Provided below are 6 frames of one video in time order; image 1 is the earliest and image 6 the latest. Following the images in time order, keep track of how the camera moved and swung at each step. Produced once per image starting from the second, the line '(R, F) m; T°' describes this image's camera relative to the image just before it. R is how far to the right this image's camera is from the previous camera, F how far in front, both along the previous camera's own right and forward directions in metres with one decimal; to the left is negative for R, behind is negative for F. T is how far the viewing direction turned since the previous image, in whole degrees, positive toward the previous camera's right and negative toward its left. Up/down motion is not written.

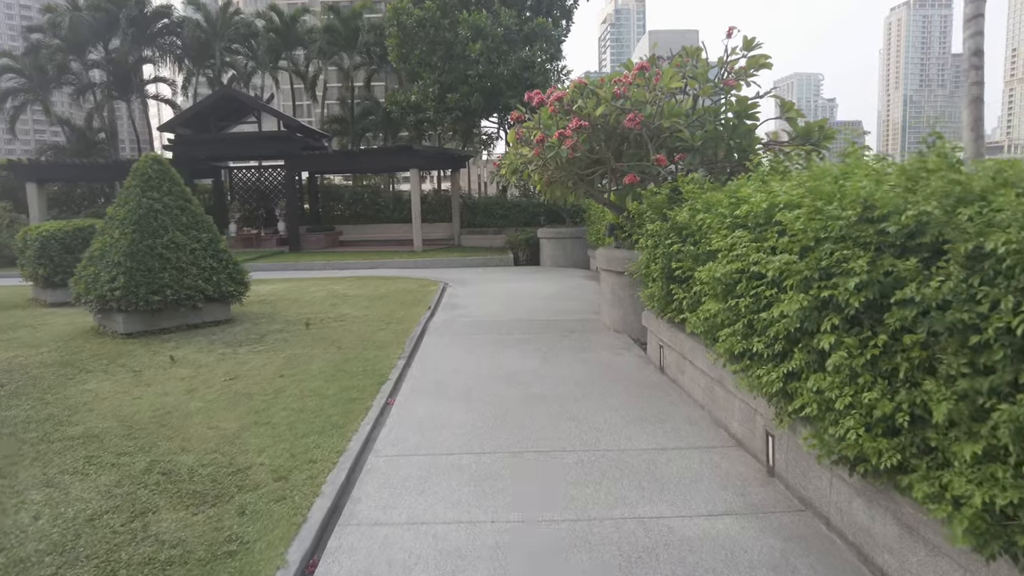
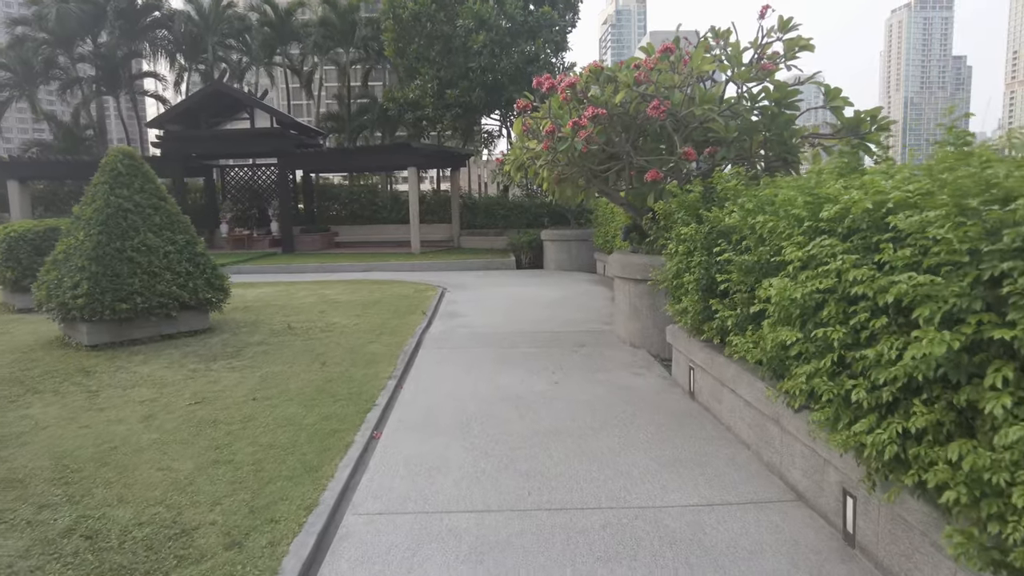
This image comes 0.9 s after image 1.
(-0.1, +0.8) m; 0°
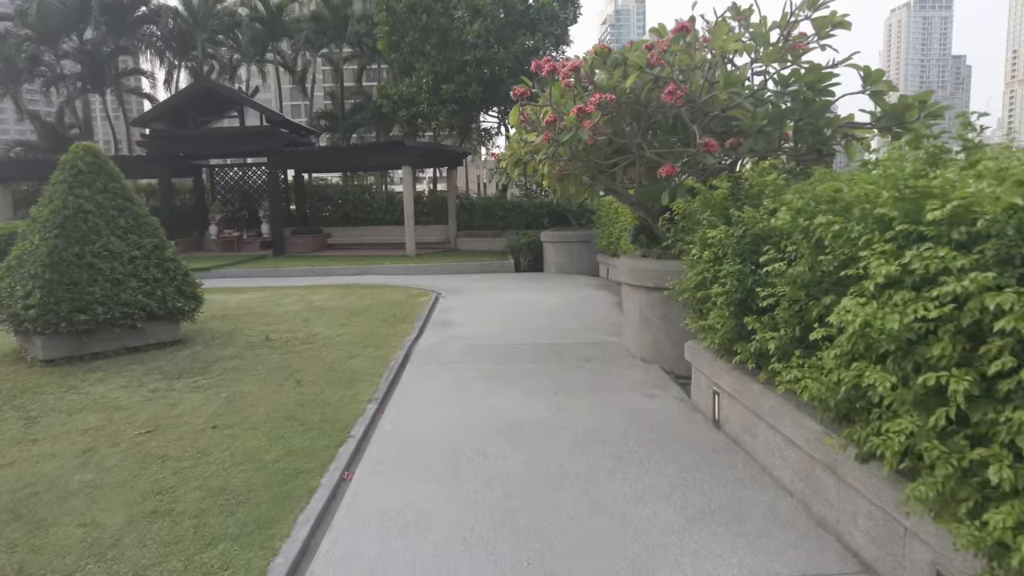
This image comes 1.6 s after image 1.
(0.0, +0.7) m; 0°
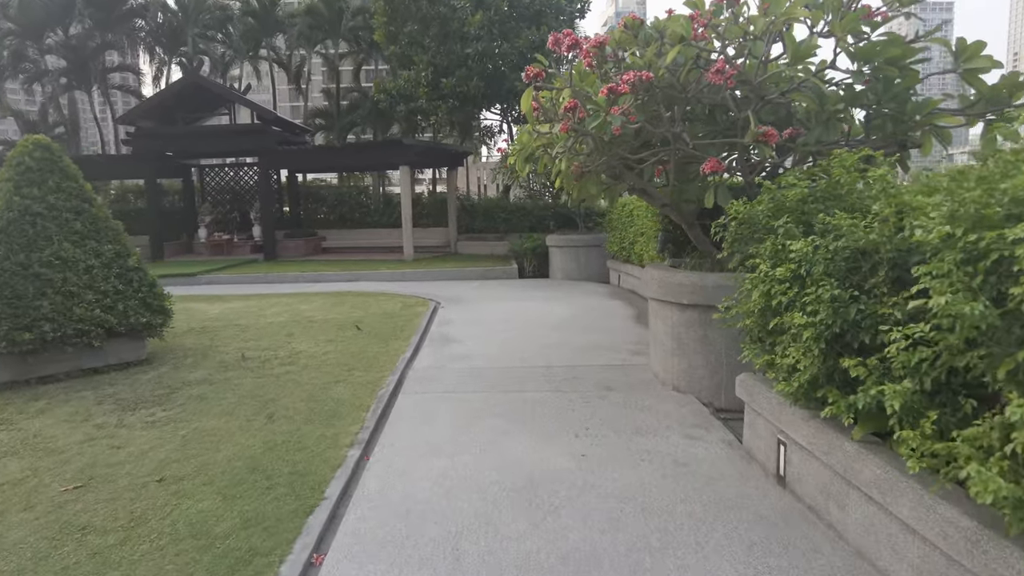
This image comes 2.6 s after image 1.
(-0.1, +0.9) m; 0°
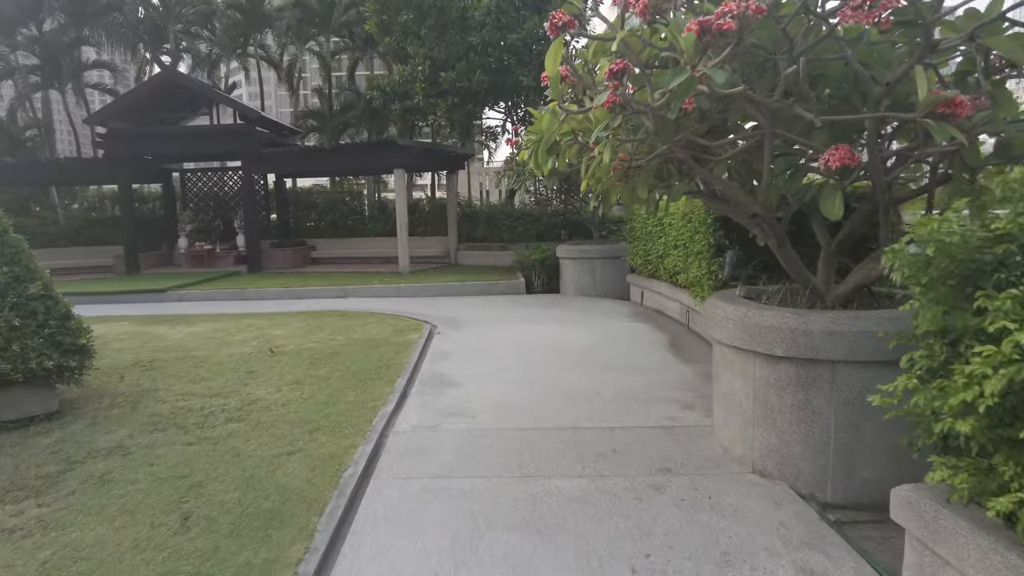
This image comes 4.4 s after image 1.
(-0.1, +1.5) m; 0°
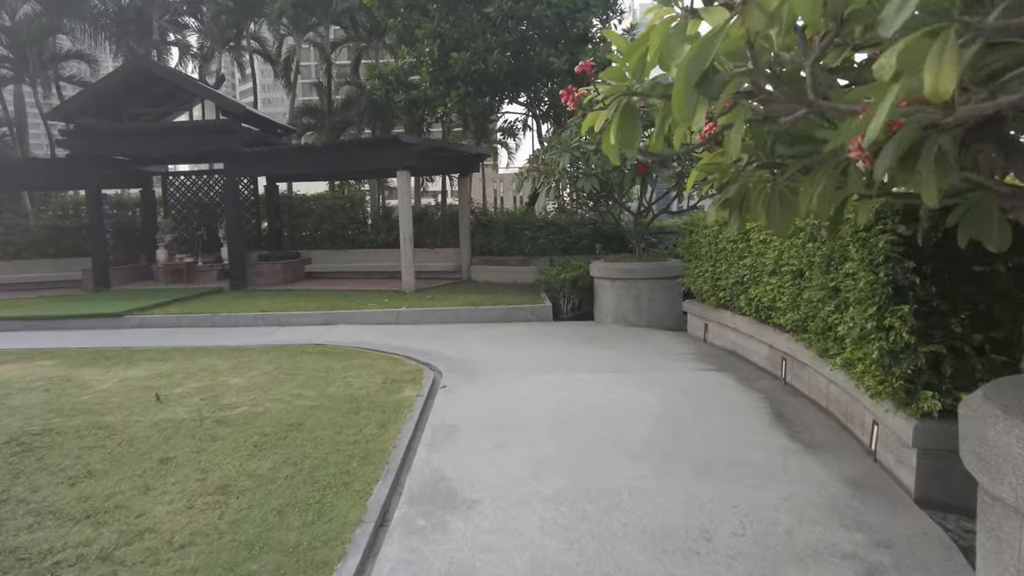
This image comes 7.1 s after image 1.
(-0.2, +2.3) m; -1°
